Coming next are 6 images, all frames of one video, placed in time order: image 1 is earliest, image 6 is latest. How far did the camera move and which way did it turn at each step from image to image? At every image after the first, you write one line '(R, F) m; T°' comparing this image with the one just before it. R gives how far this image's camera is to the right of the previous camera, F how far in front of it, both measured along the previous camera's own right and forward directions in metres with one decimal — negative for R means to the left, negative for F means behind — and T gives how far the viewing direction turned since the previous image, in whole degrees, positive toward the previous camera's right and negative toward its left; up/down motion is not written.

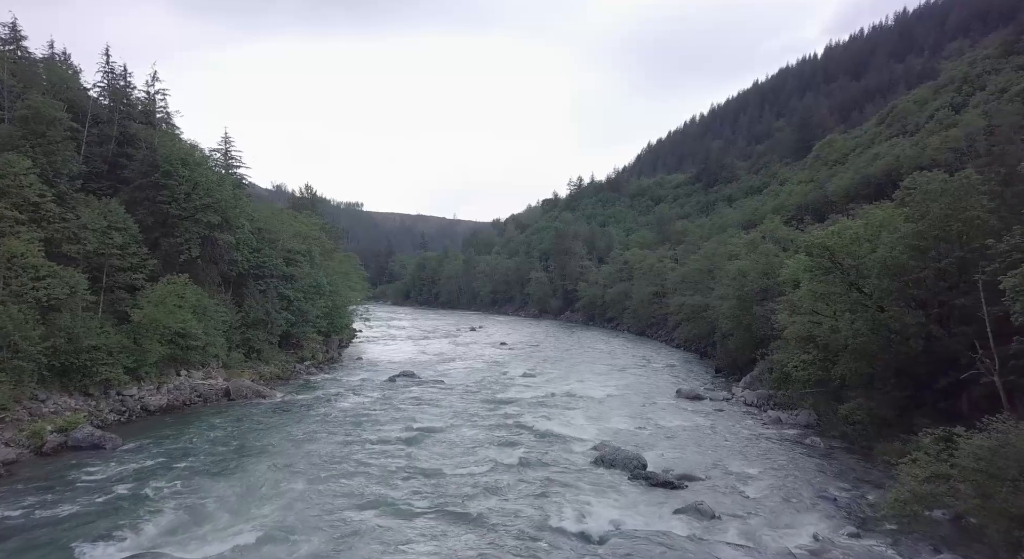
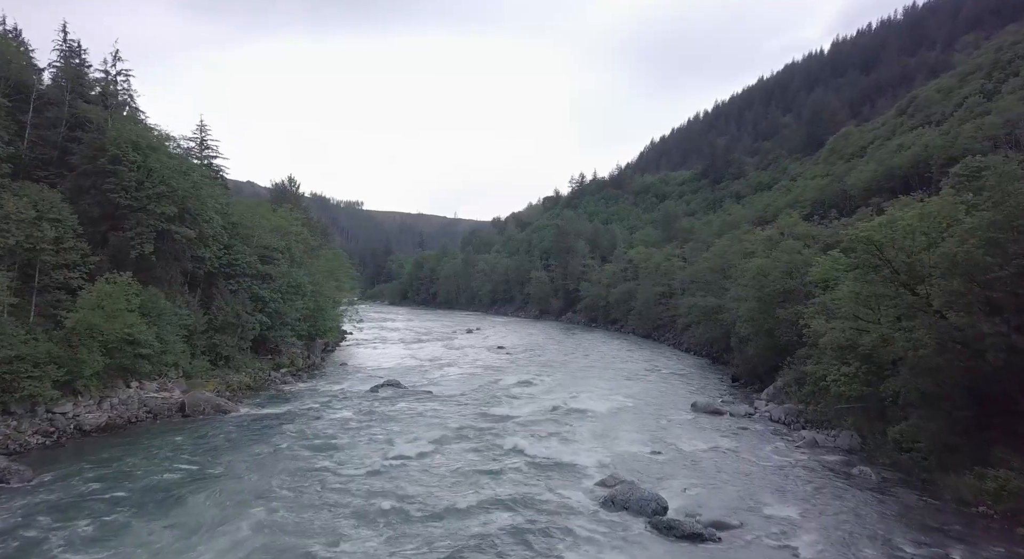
(+0.2, +3.2) m; 0°
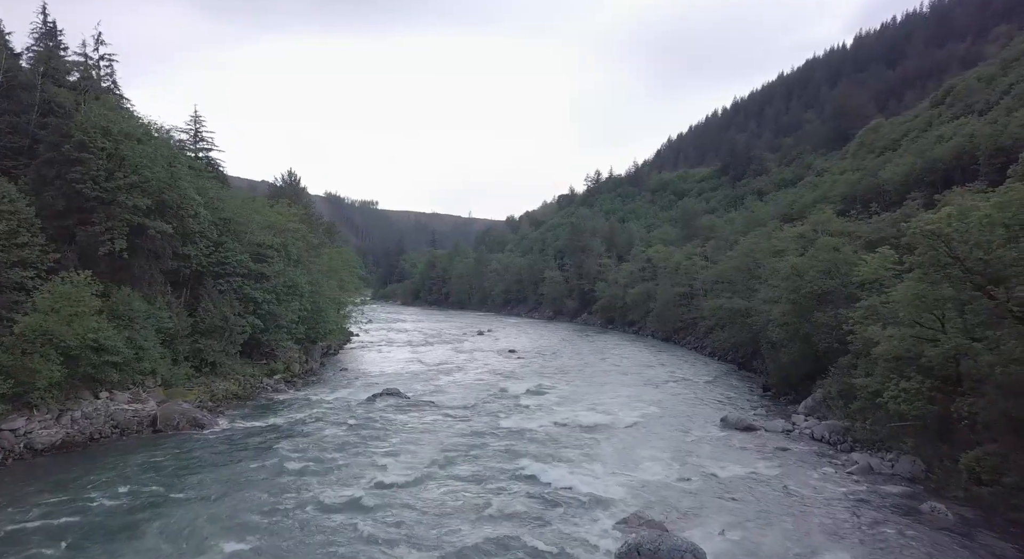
(+0.2, +2.5) m; -1°
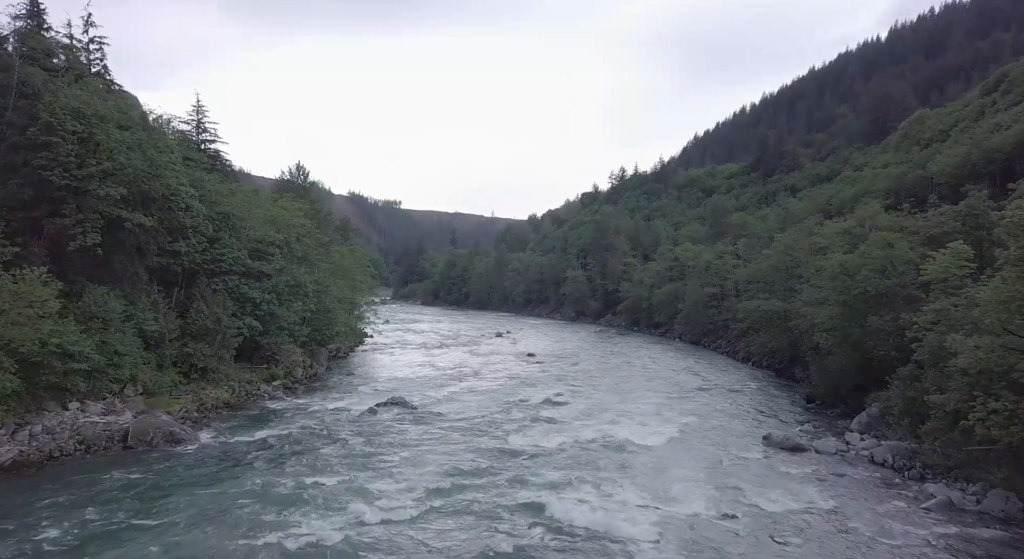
(+0.3, +2.5) m; -2°
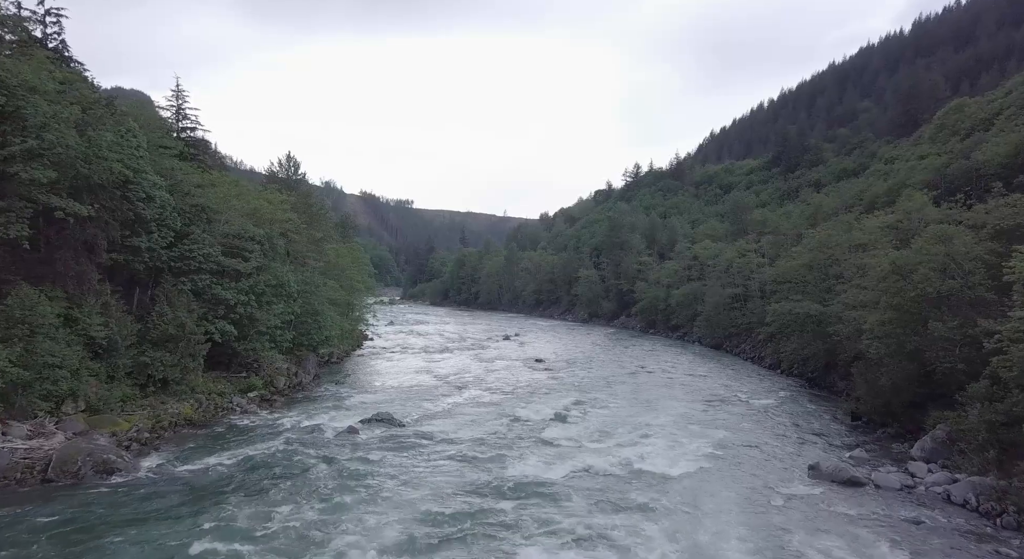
(+0.4, +3.1) m; -1°
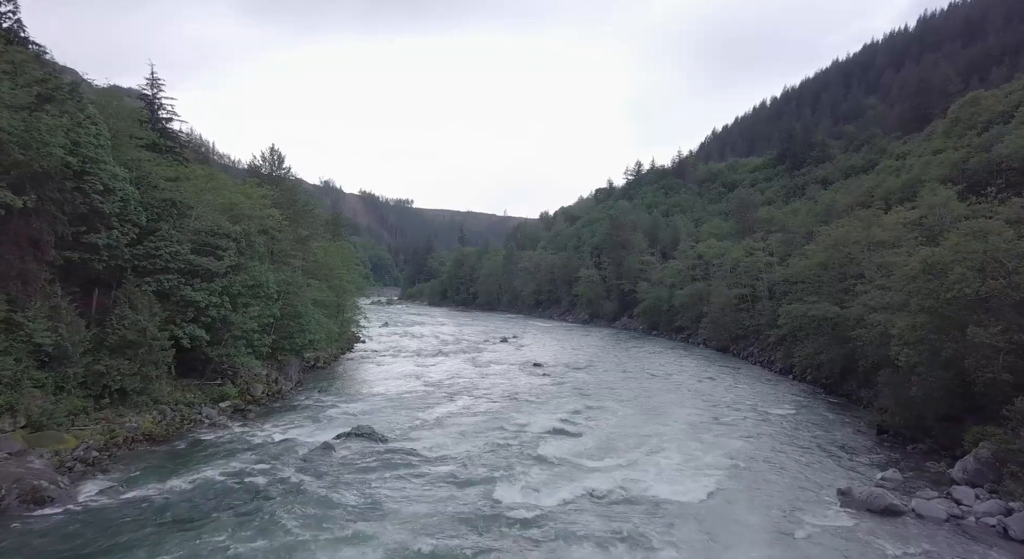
(+0.2, +2.0) m; 0°
